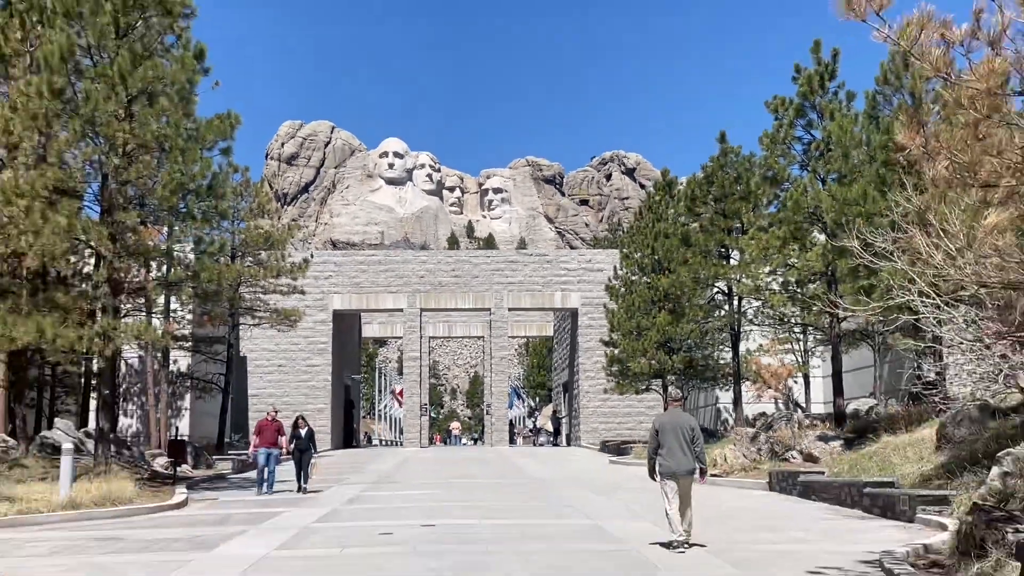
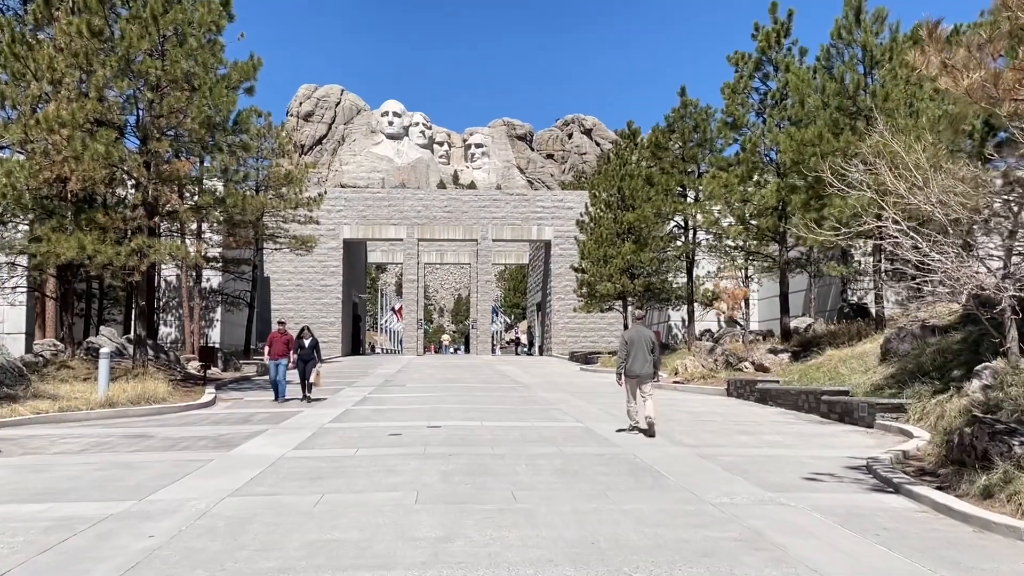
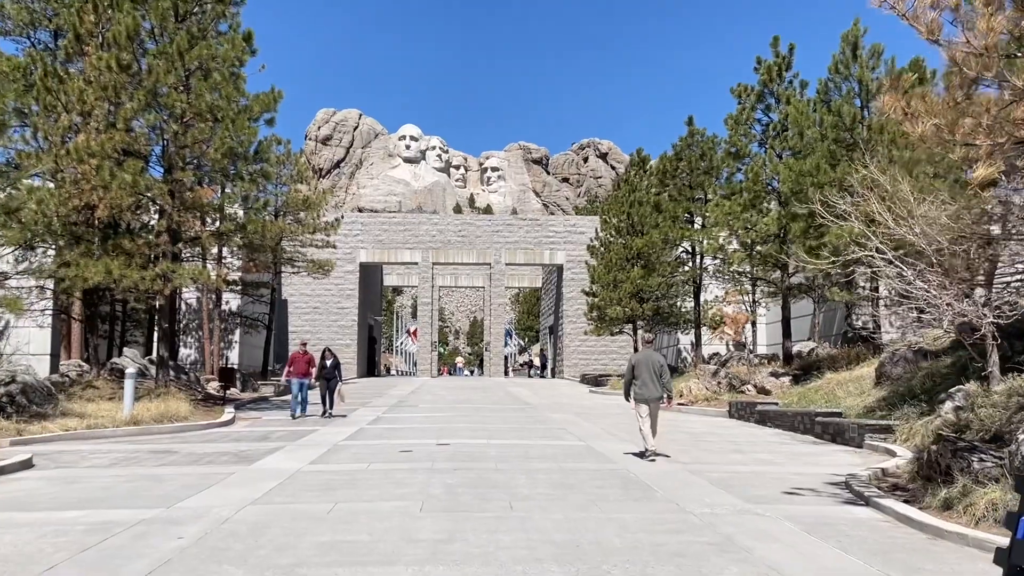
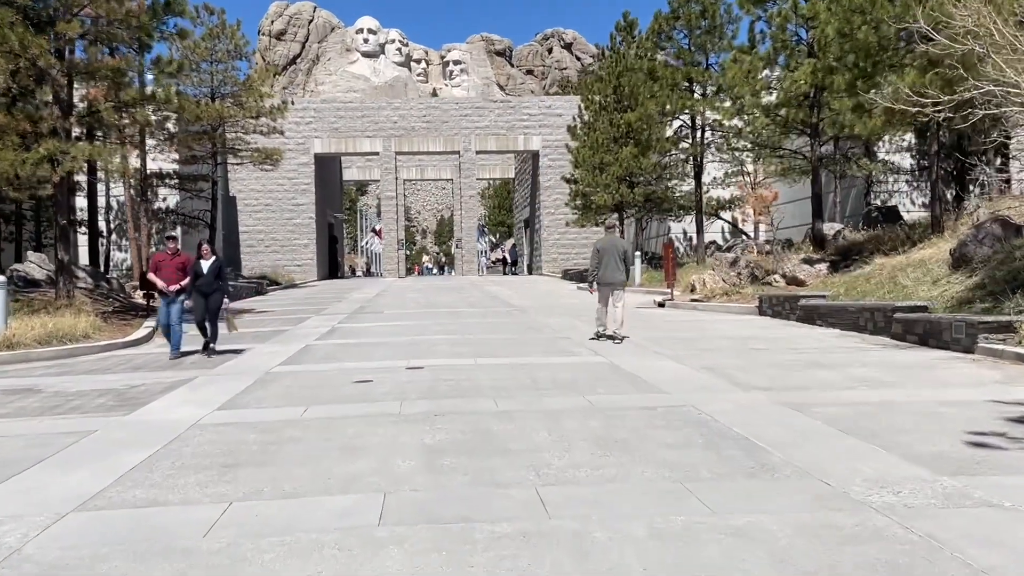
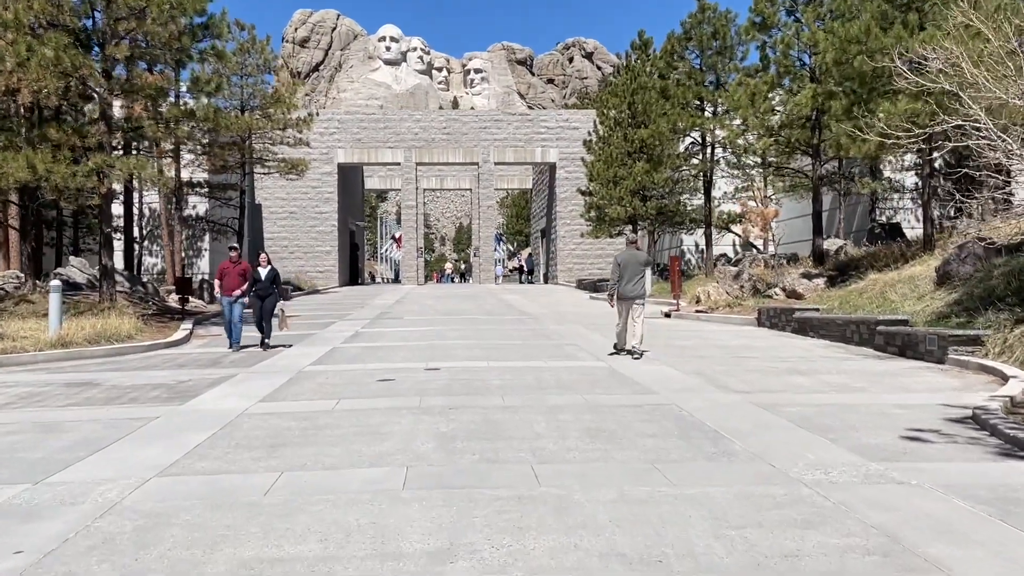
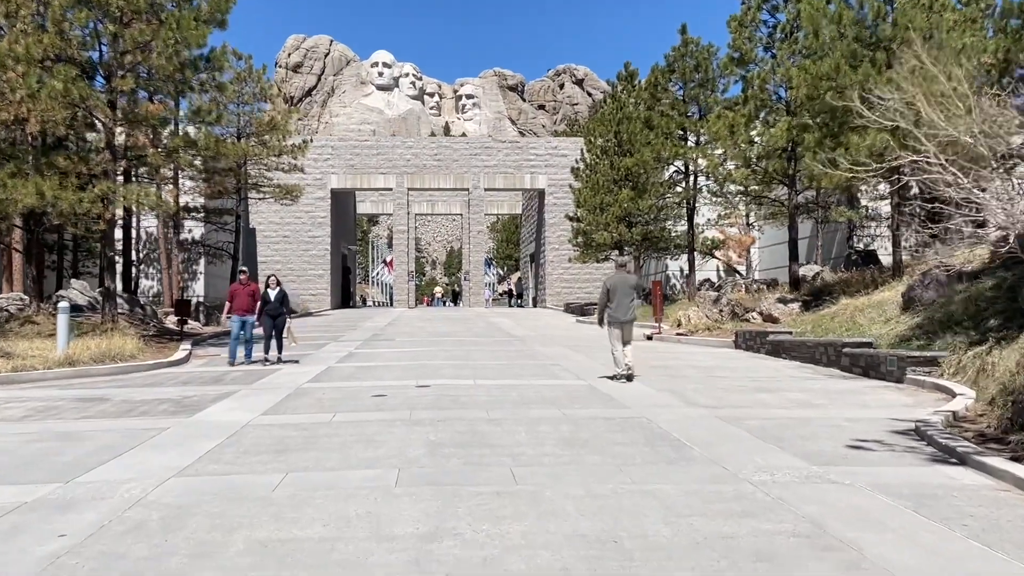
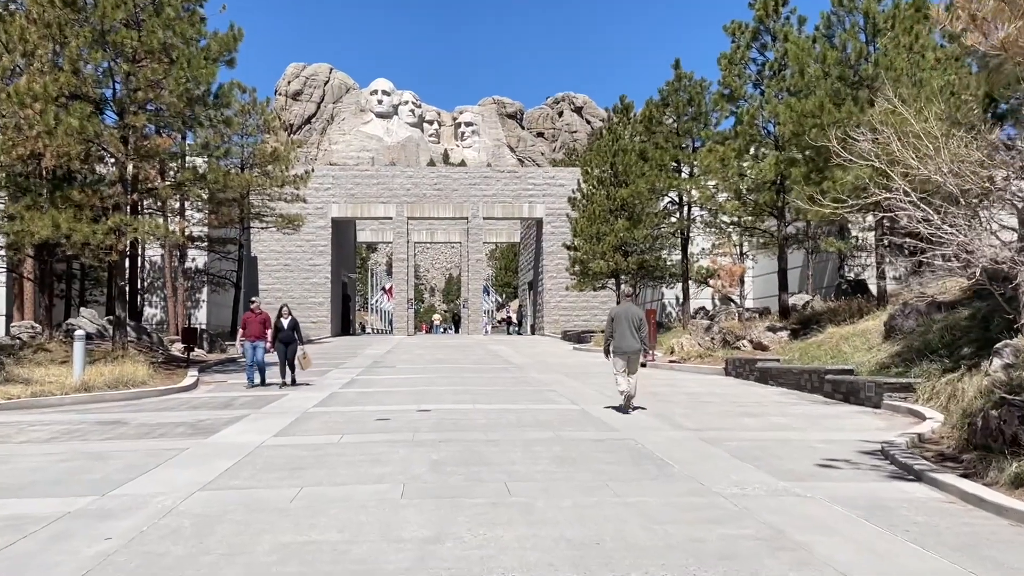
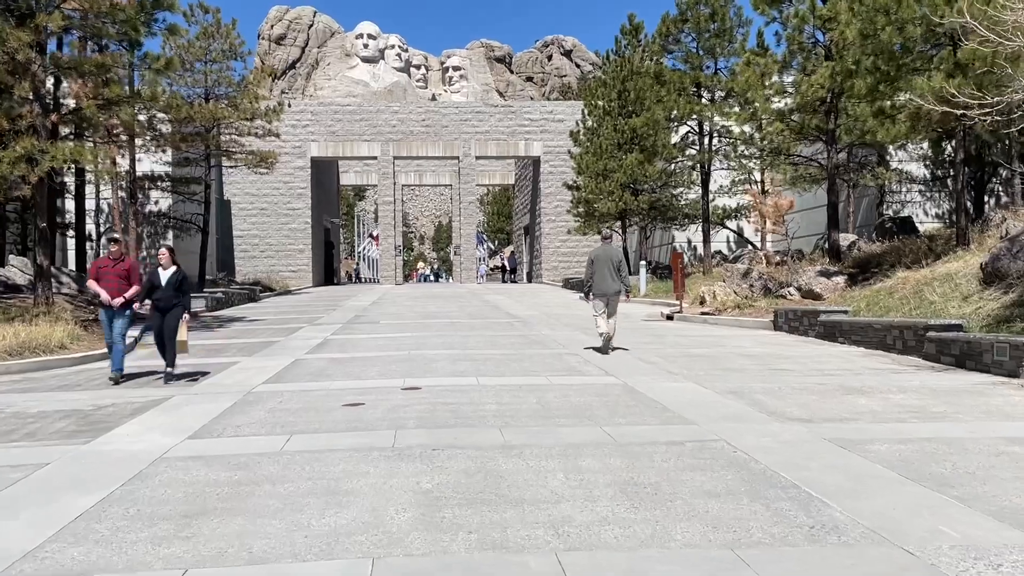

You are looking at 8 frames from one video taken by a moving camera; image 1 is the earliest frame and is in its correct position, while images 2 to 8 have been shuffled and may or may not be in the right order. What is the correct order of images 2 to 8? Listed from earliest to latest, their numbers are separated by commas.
3, 2, 7, 6, 5, 4, 8
